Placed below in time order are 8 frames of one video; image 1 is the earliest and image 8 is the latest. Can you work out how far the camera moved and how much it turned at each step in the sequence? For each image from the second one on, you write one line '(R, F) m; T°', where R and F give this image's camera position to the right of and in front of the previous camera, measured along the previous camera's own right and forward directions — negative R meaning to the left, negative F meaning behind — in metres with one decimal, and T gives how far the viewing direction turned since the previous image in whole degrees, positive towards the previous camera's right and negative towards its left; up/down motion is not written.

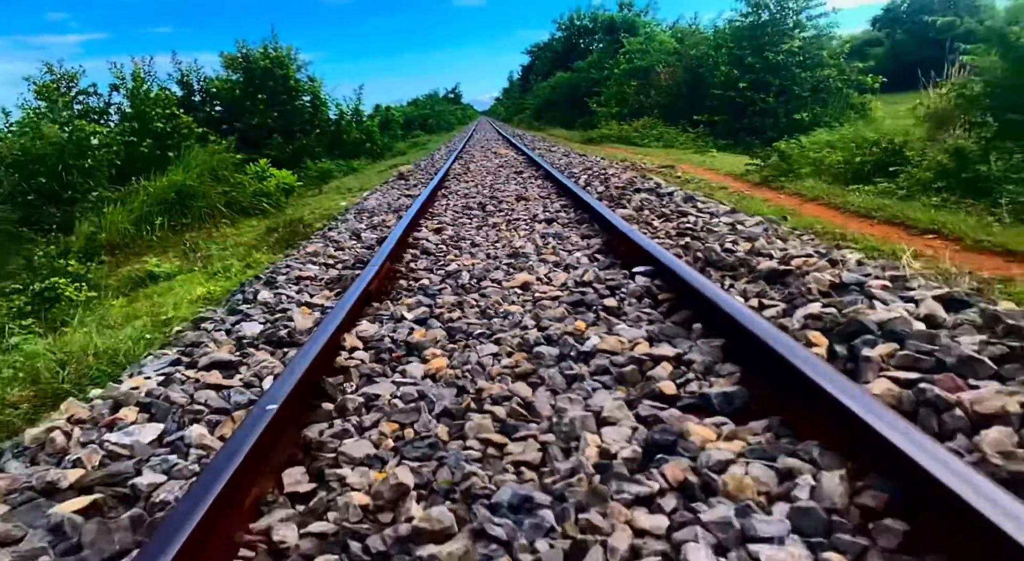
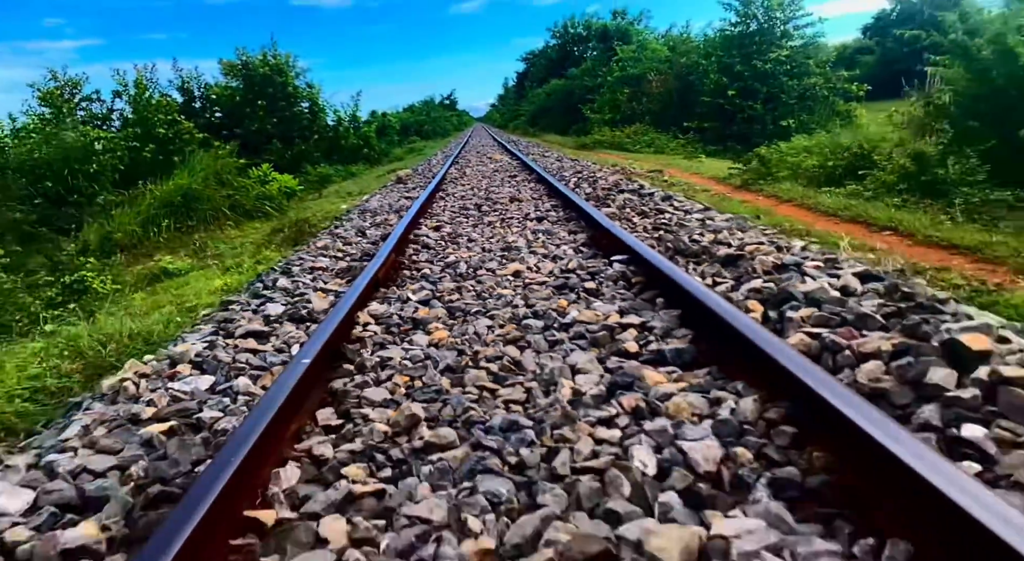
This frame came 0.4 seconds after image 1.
(0.0, -0.4) m; 0°
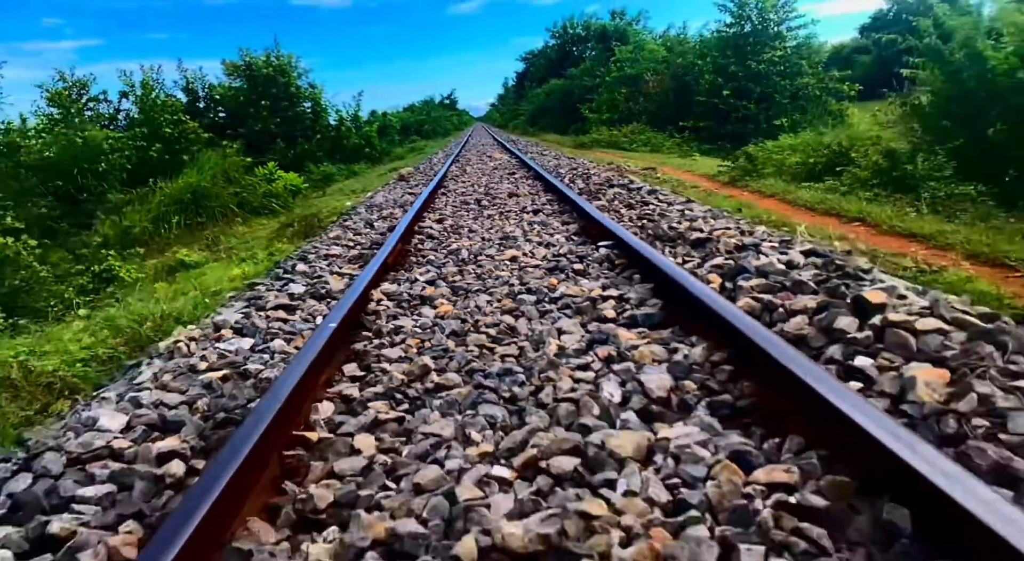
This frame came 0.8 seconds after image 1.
(0.0, -0.4) m; 0°
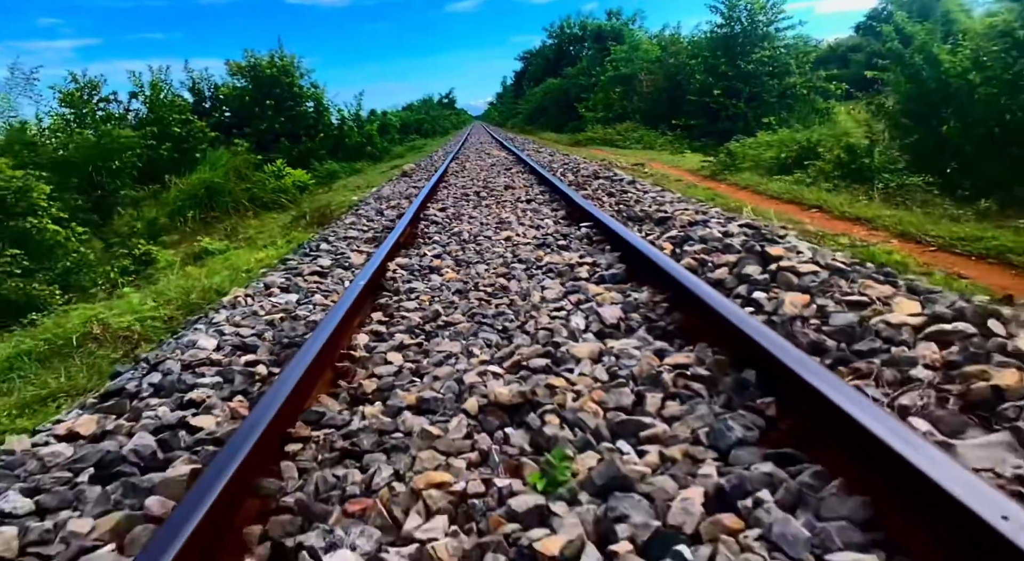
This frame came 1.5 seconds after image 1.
(0.0, -0.7) m; 0°
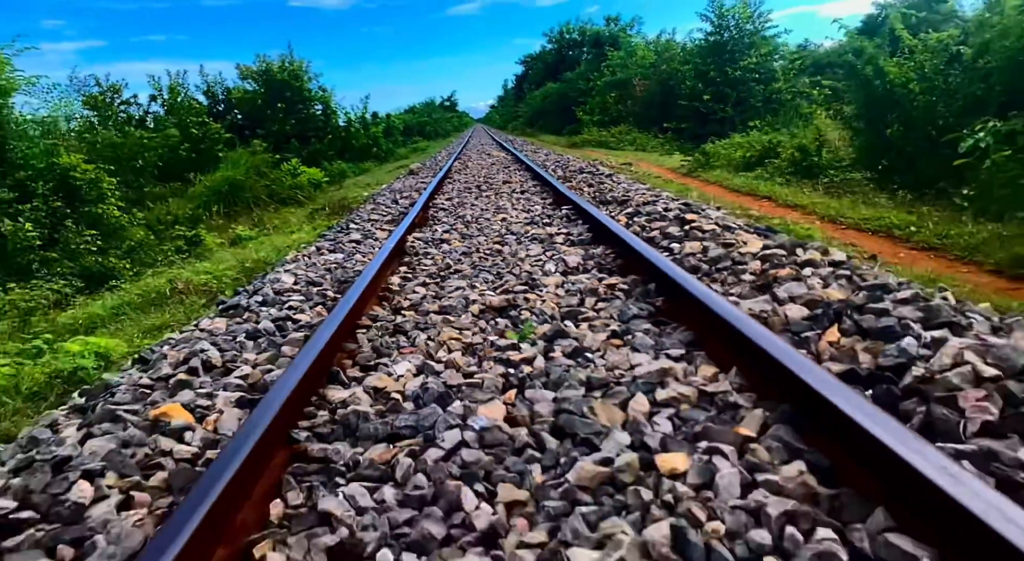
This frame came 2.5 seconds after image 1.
(+0.1, -1.1) m; 0°
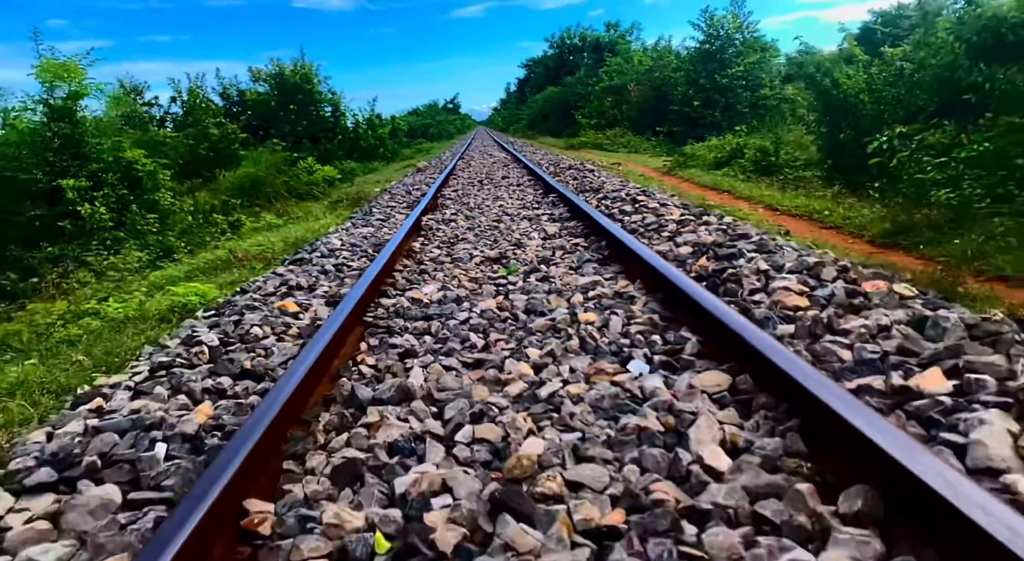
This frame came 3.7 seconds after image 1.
(+0.1, -1.3) m; 0°
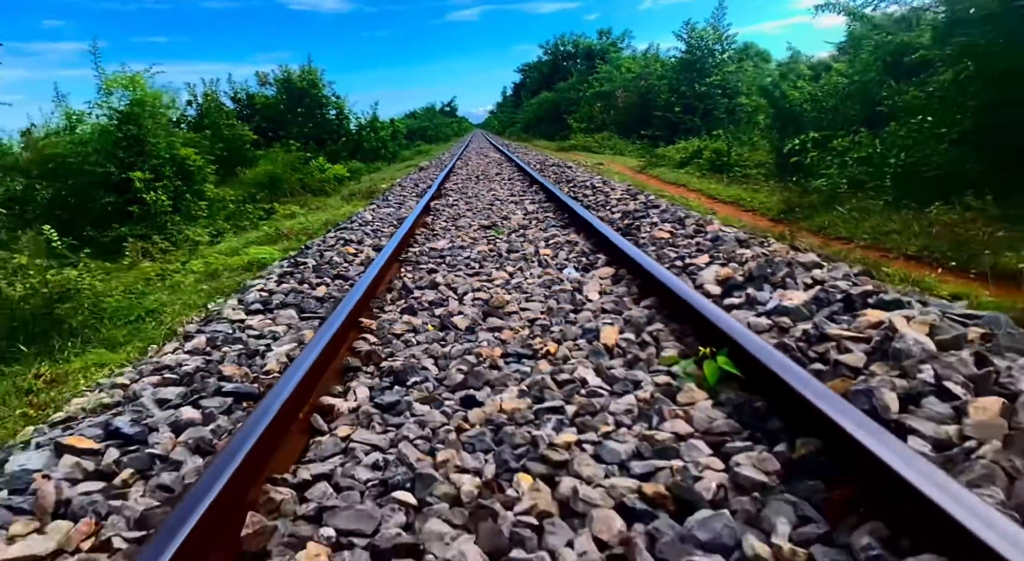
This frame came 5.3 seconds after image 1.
(+0.1, -1.7) m; 0°
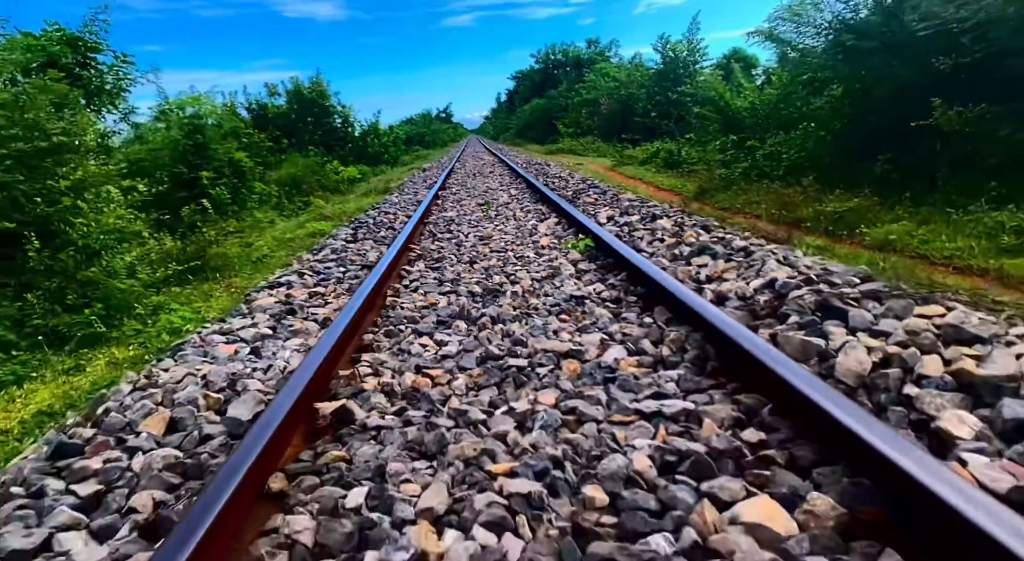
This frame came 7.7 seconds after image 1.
(+0.1, -2.5) m; 0°
